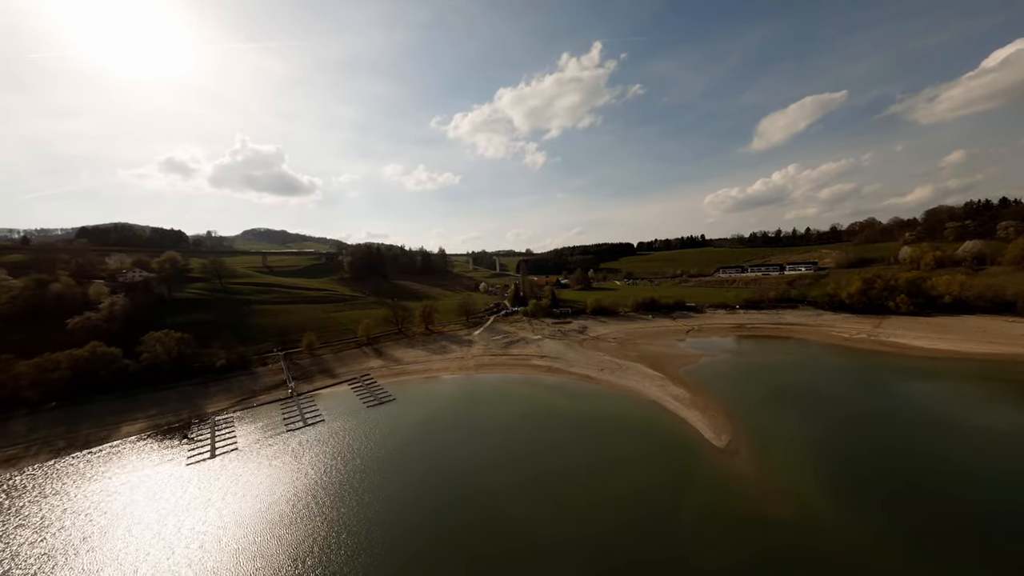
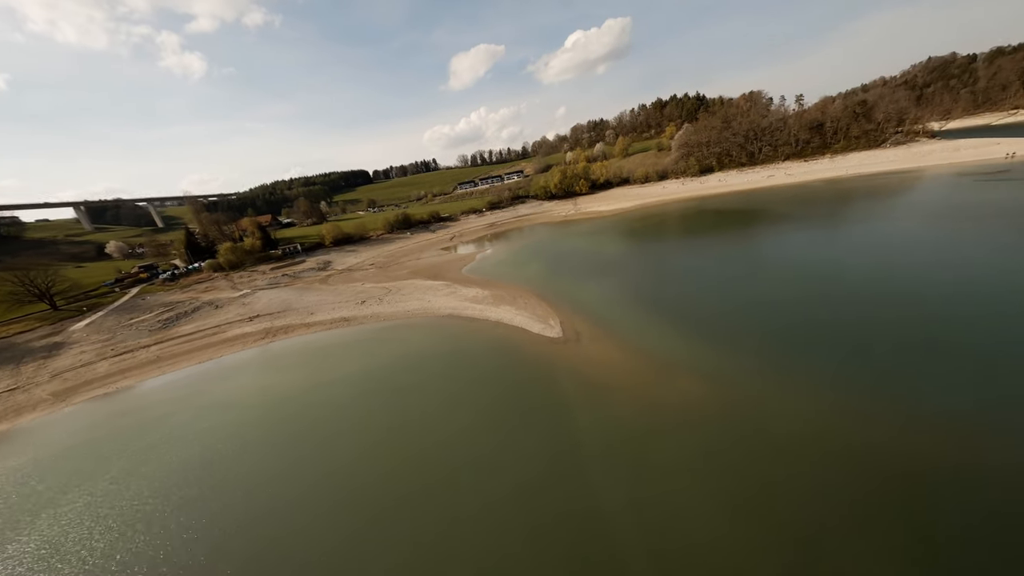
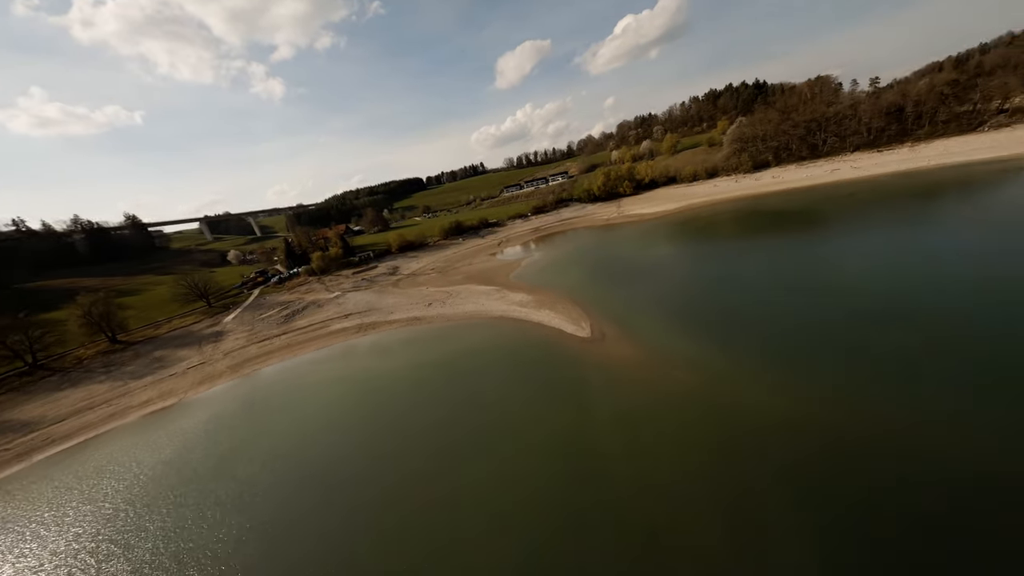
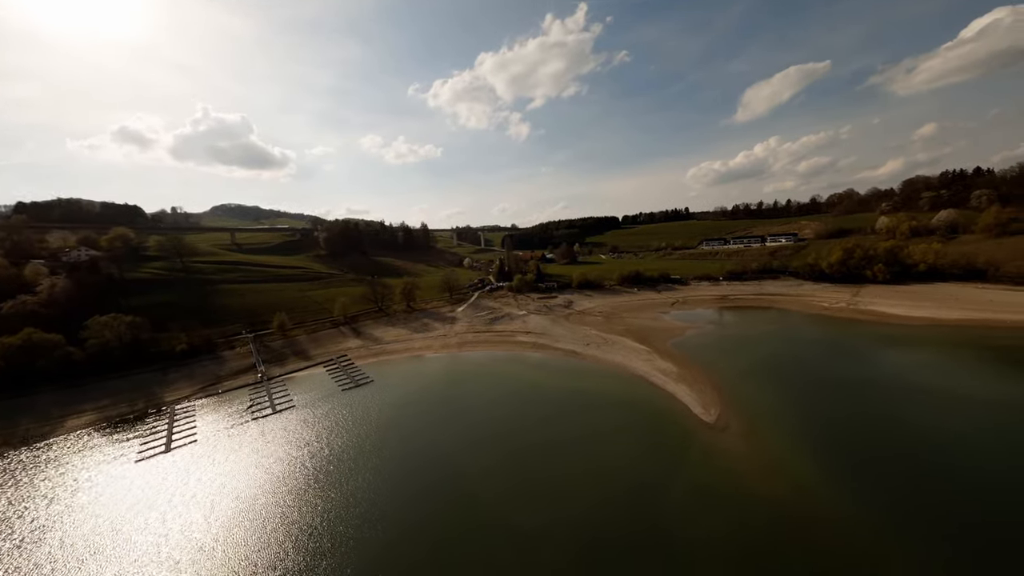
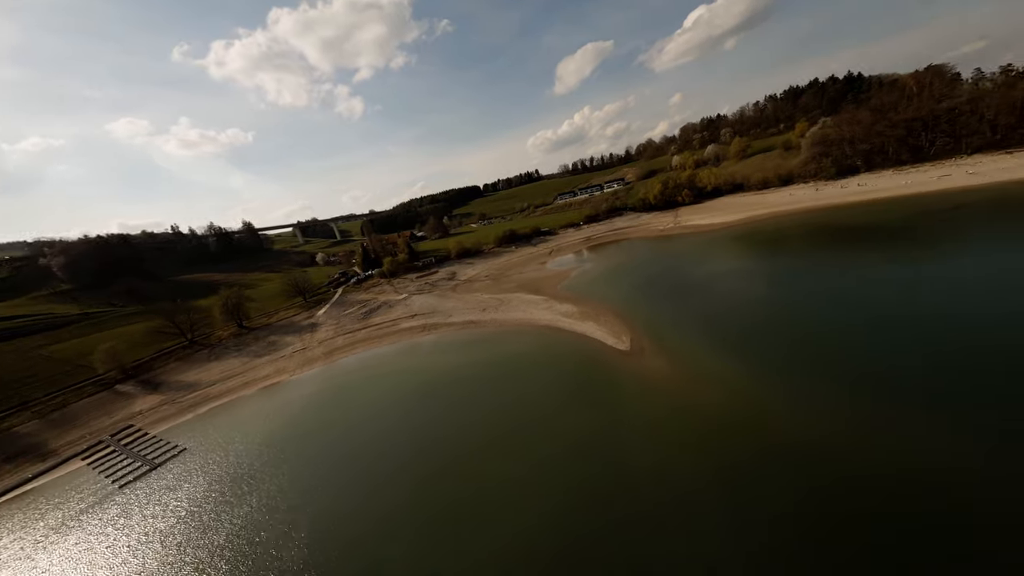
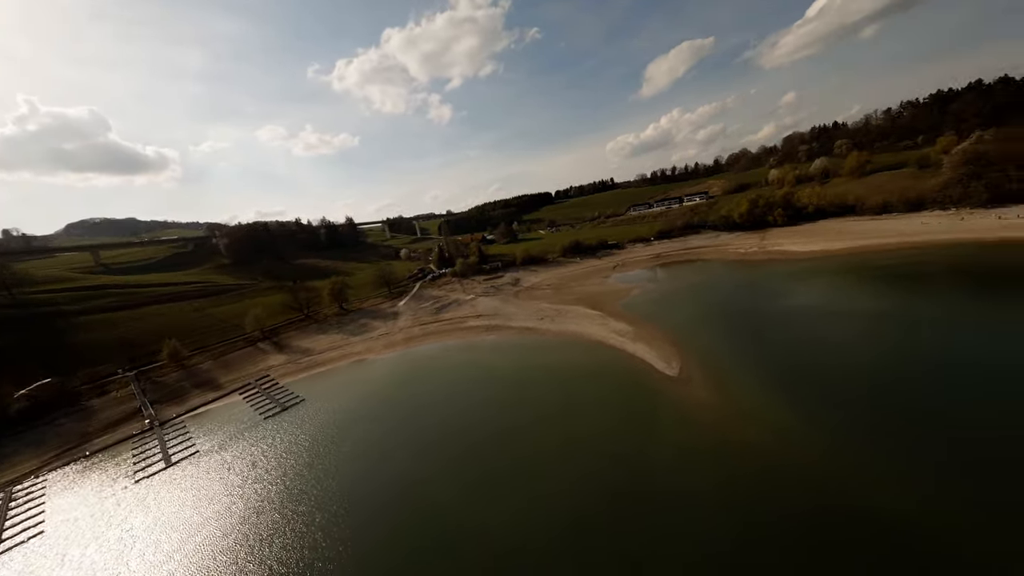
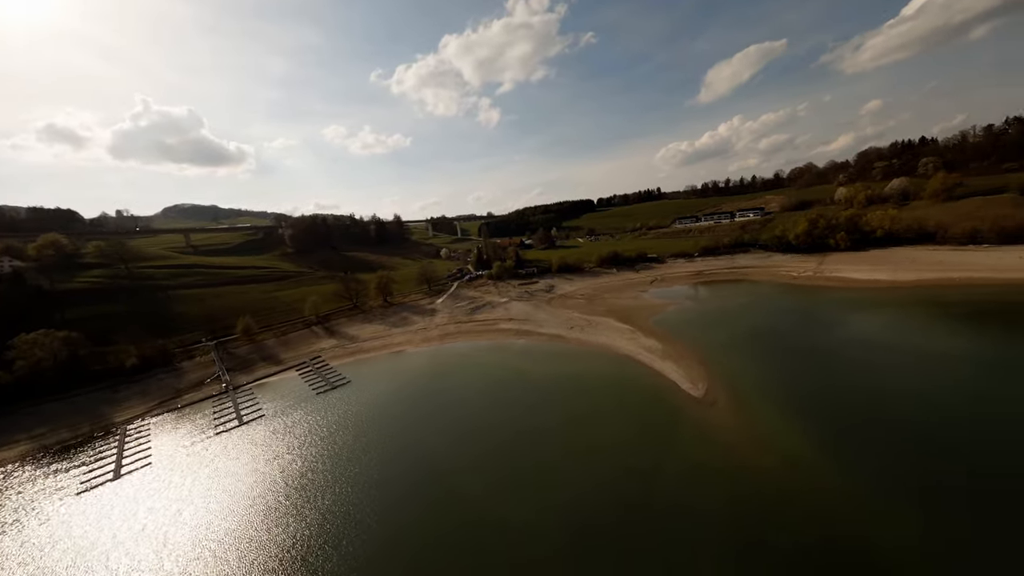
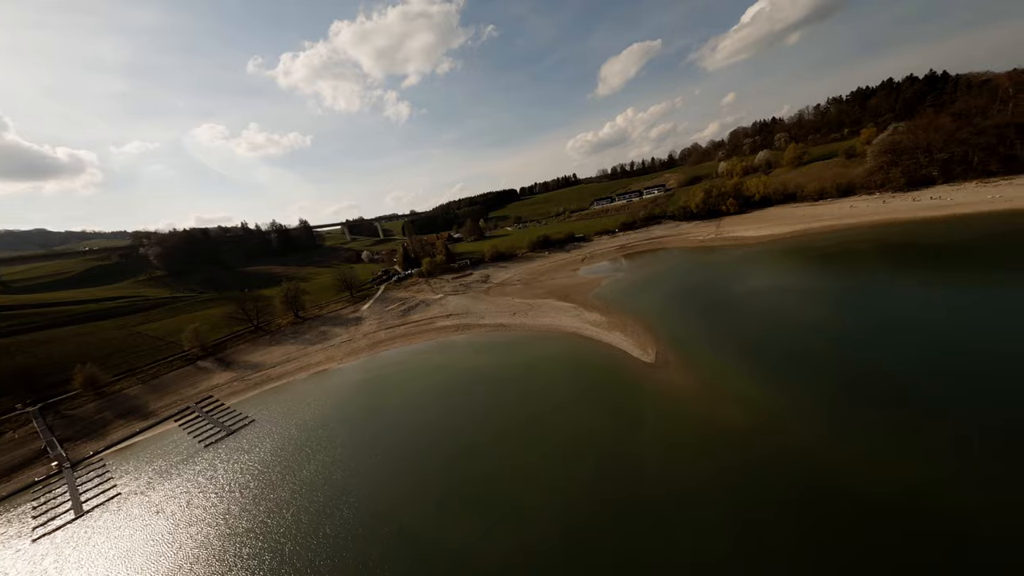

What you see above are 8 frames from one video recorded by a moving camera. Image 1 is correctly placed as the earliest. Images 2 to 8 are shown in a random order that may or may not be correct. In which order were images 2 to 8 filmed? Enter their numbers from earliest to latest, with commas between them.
4, 7, 6, 8, 5, 3, 2
